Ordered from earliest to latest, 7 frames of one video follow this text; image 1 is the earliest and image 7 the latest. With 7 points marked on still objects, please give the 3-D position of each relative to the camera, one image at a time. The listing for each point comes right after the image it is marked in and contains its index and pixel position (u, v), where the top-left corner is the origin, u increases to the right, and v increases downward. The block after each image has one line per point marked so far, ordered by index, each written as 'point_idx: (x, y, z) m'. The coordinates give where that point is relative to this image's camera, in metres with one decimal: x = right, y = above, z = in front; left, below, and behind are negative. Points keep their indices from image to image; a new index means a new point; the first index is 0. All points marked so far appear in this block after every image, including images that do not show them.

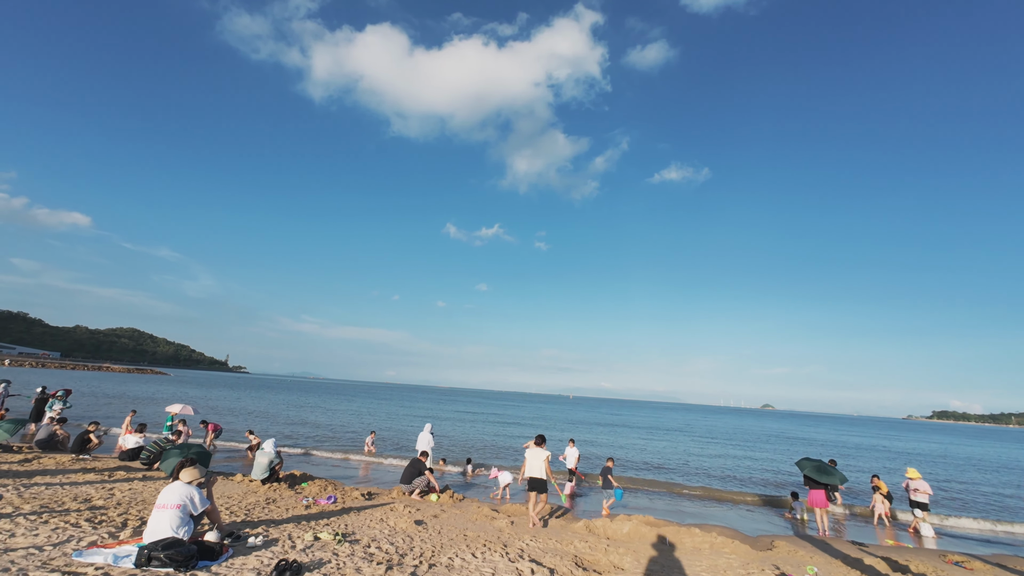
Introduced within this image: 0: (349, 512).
0: (-3.8, -5.1, +9.9) m
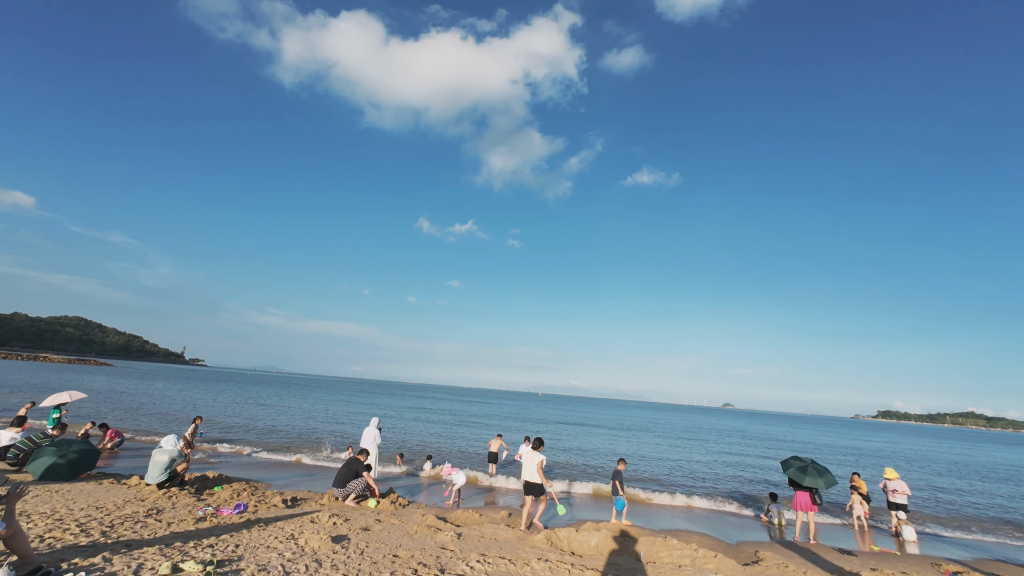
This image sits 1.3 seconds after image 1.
0: (-4.8, -4.4, +7.9) m
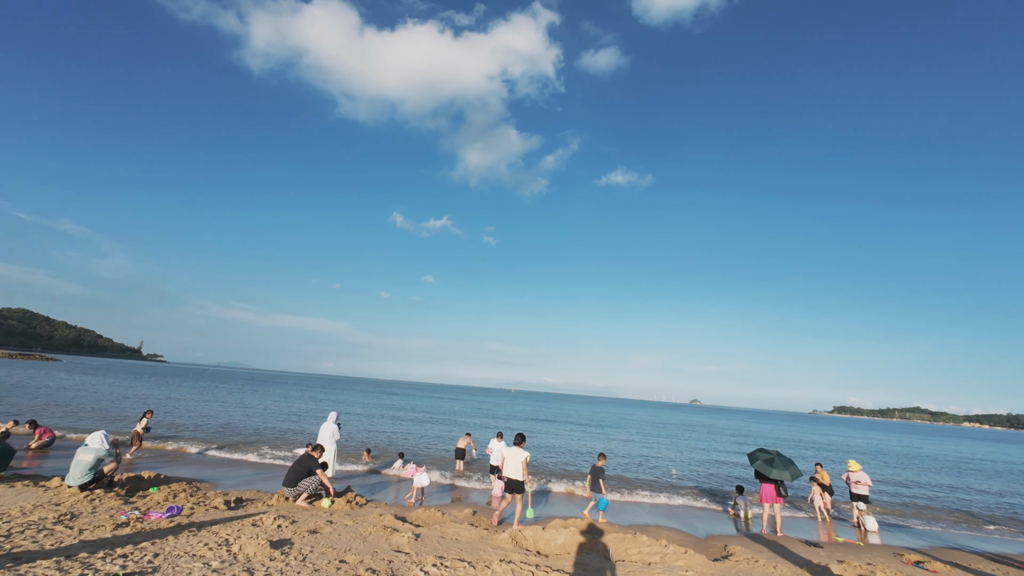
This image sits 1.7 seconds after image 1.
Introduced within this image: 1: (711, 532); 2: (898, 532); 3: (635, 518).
0: (-5.4, -4.0, +7.1) m
1: (+5.7, -6.9, +12.2) m
2: (+12.5, -7.9, +13.9) m
3: (+3.7, -6.9, +13.0) m
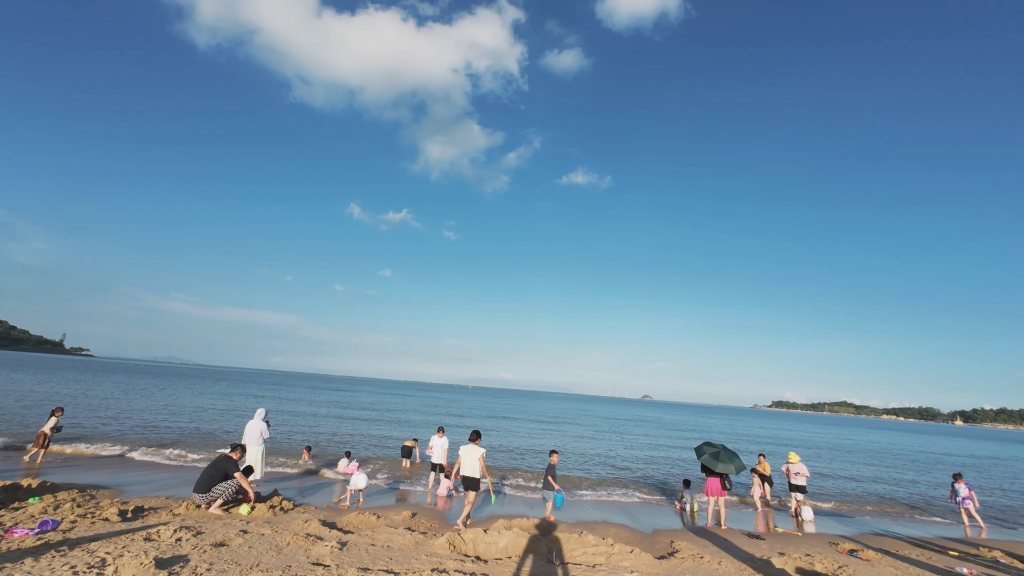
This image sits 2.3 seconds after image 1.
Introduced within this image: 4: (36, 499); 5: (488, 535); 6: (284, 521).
0: (-6.4, -3.6, +5.9) m
1: (+4.1, -6.7, +12.1) m
2: (+10.7, -7.8, +14.5) m
3: (+2.1, -6.7, +12.7) m
4: (-9.6, -4.2, +8.6) m
5: (-0.4, -4.6, +8.0) m
6: (-4.5, -4.7, +8.6) m
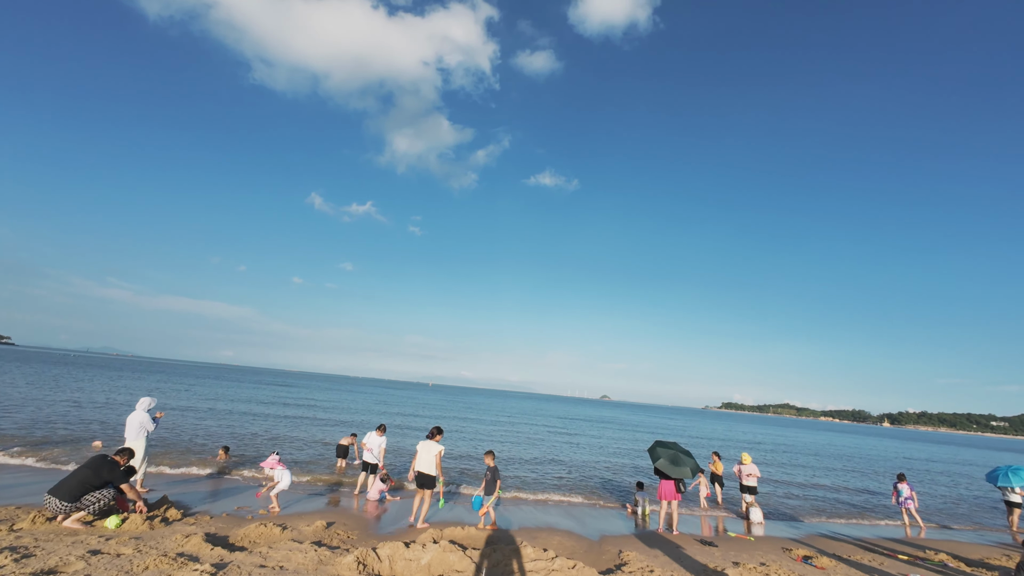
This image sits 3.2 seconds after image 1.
0: (-7.4, -3.0, +4.2) m
1: (+2.5, -6.4, +11.3) m
2: (+8.8, -7.7, +14.2) m
3: (+0.4, -6.3, +11.7) m
4: (-10.7, -3.5, +6.7) m
5: (-1.6, -4.2, +6.8) m
6: (-5.8, -4.1, +7.0) m
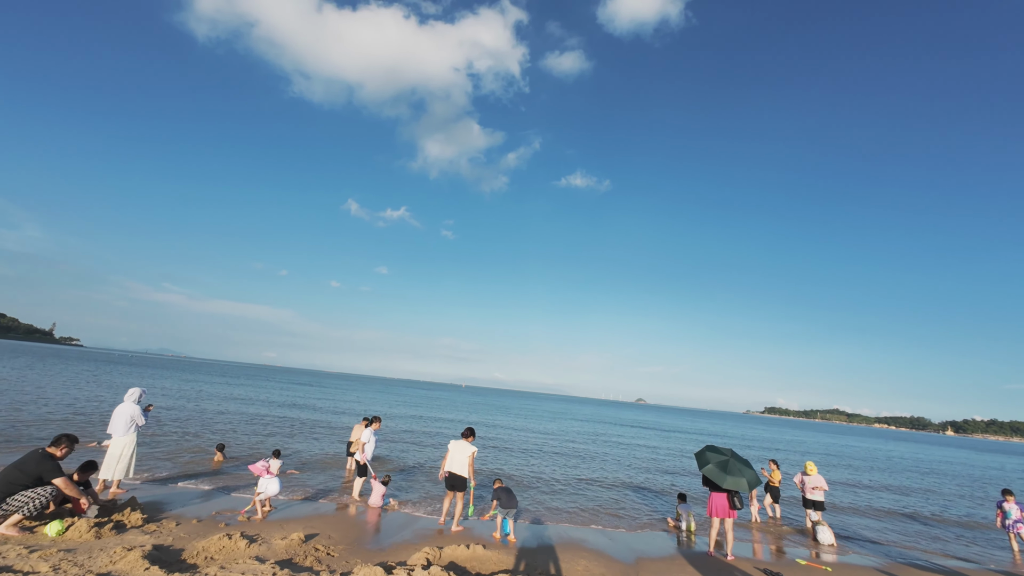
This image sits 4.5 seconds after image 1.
0: (-7.4, -2.5, +3.2) m
1: (+3.0, -5.9, +9.5) m
2: (+9.5, -7.1, +11.9) m
3: (+0.9, -5.7, +10.0) m
4: (-10.6, -3.0, +5.9) m
5: (-1.5, -3.6, +5.4) m
6: (-5.6, -3.6, +5.9) m
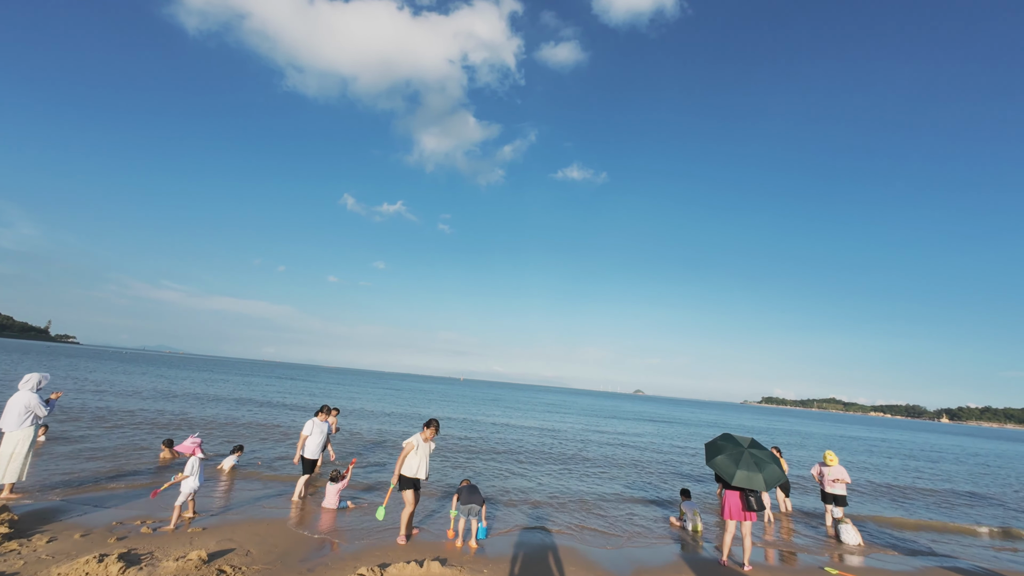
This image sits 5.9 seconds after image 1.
0: (-7.9, -1.9, +1.6) m
1: (+2.5, -5.1, +8.0) m
2: (+9.0, -6.2, +10.5) m
3: (+0.4, -5.0, +8.5) m
4: (-11.1, -2.4, +4.3) m
5: (-2.0, -3.0, +3.8) m
6: (-6.1, -3.0, +4.3) m
